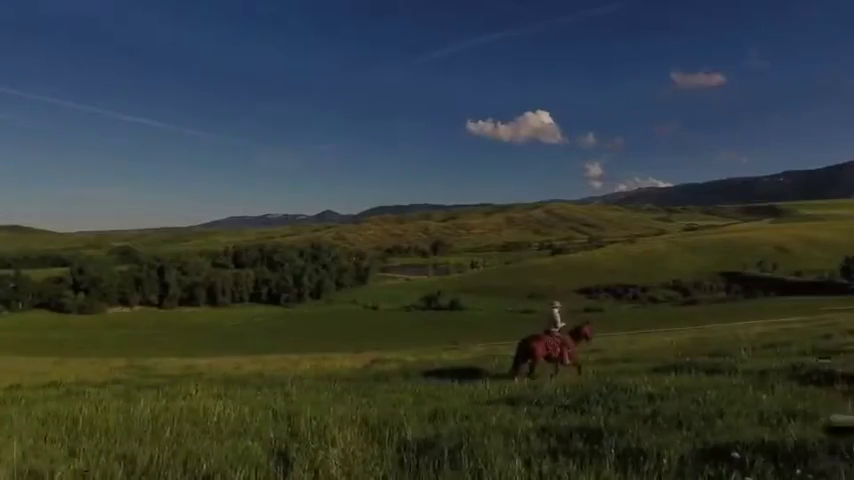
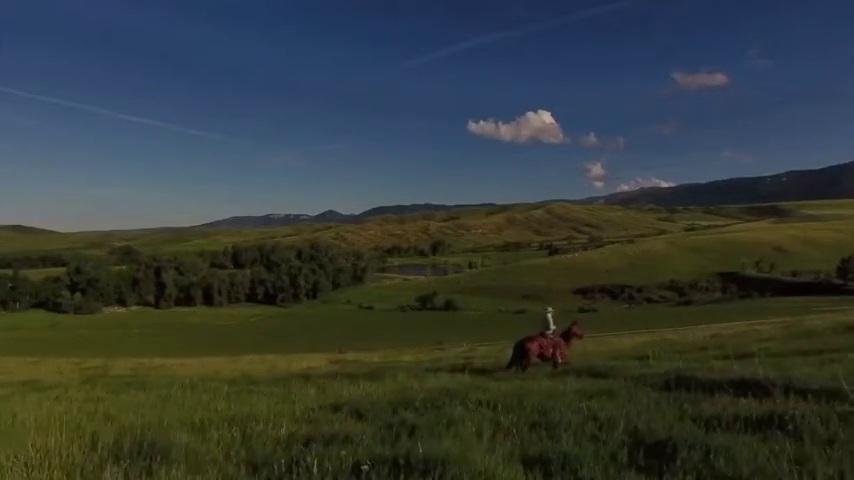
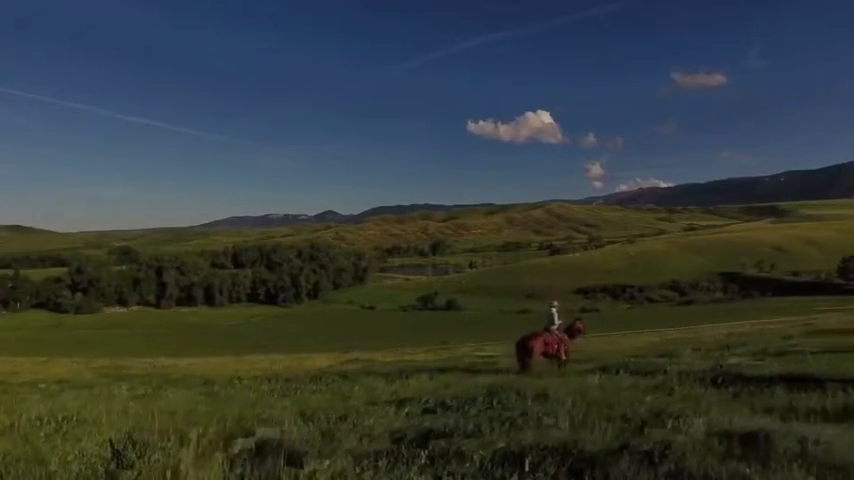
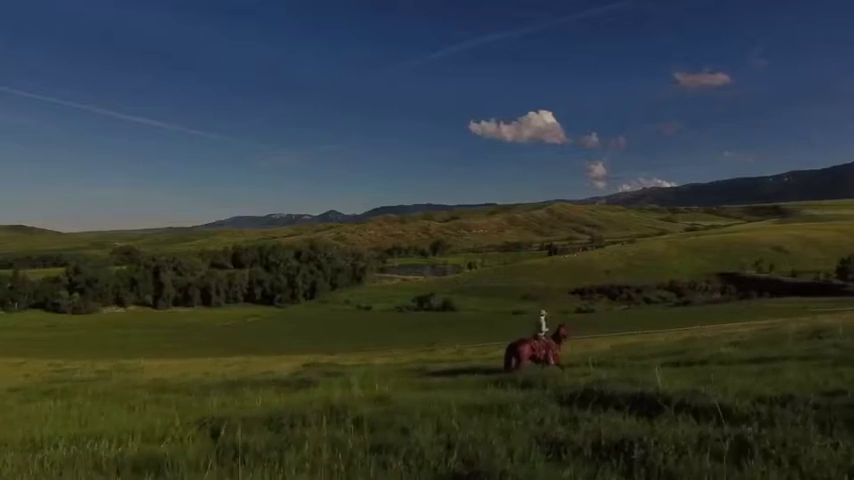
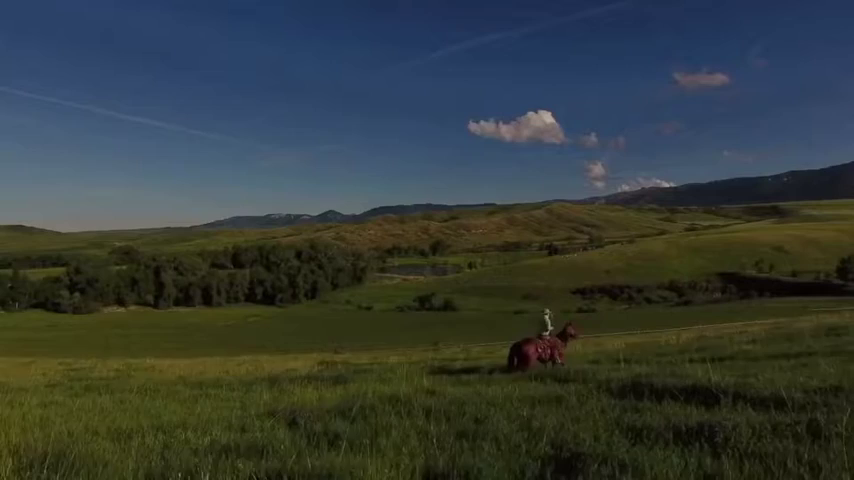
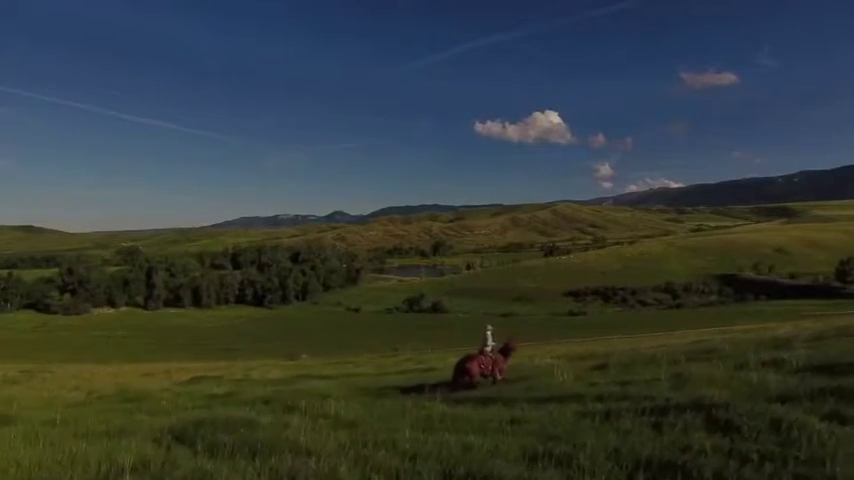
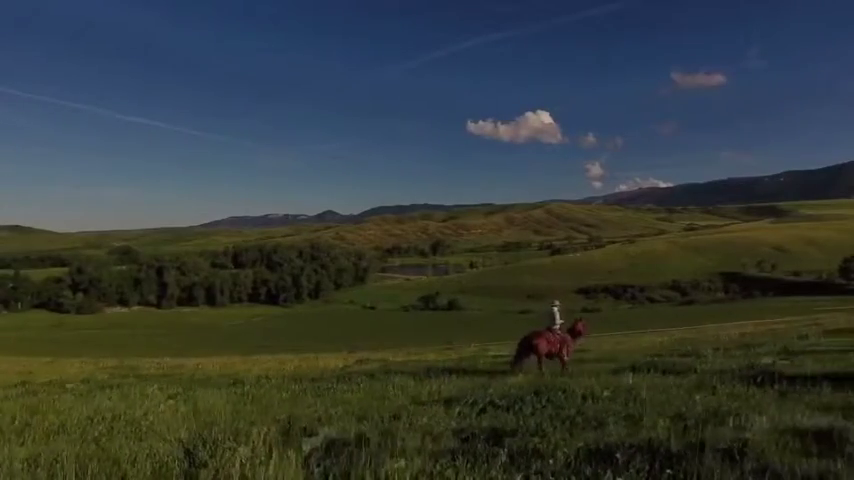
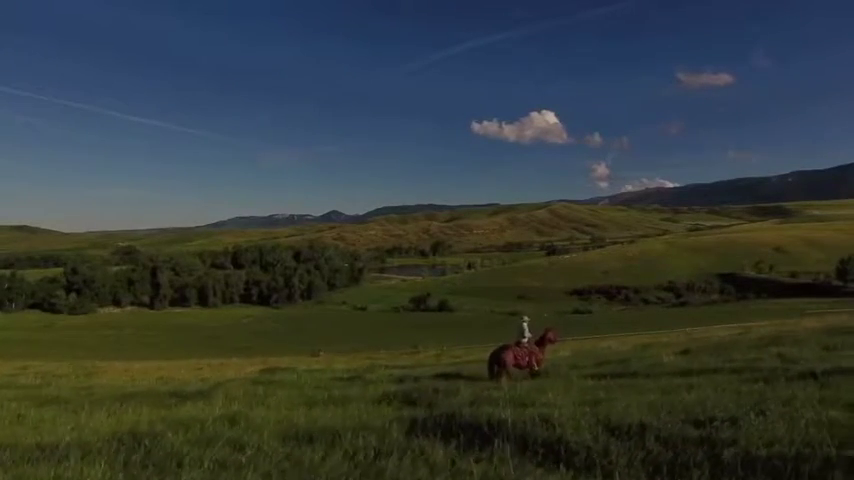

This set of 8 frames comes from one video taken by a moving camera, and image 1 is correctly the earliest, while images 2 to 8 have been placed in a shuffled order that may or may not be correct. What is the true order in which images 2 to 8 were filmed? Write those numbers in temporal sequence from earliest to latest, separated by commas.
7, 3, 2, 5, 4, 8, 6
